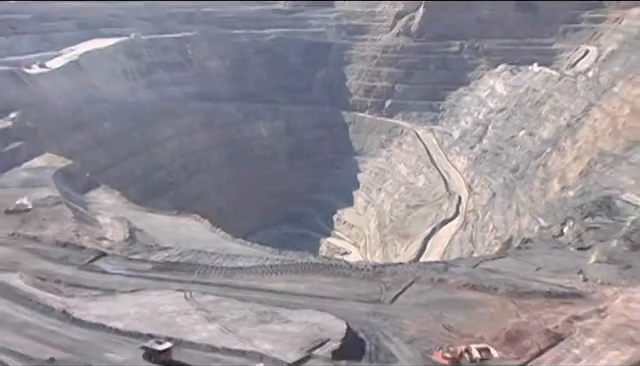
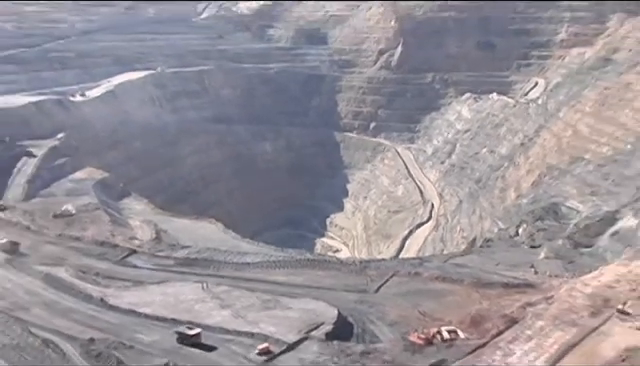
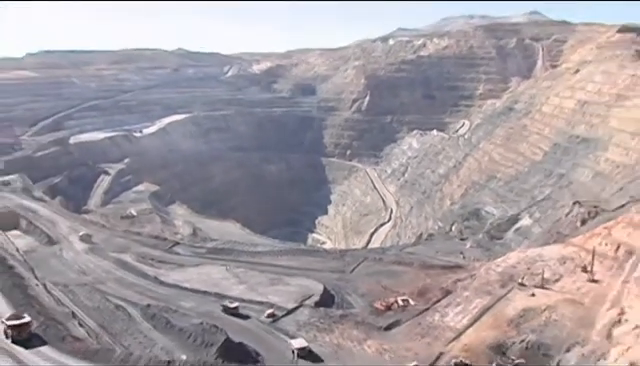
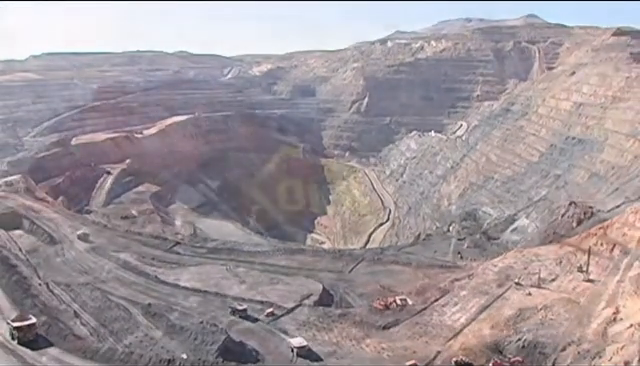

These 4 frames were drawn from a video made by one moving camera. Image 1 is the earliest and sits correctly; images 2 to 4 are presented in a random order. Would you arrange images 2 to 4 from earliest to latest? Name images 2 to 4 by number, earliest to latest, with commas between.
2, 3, 4
